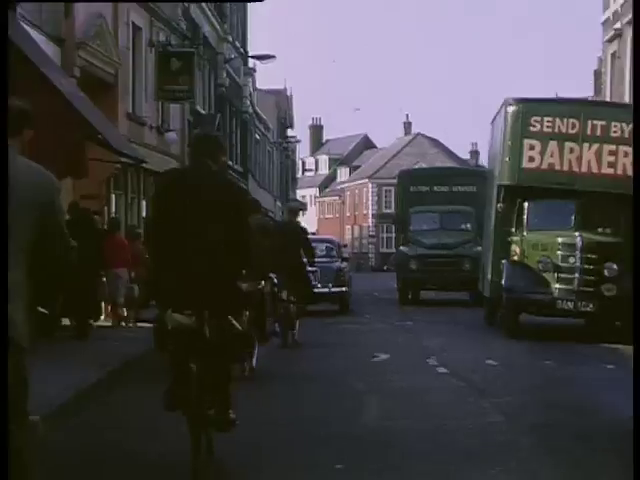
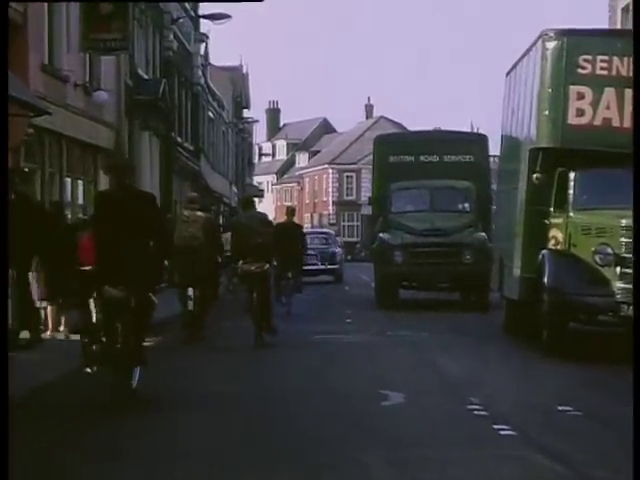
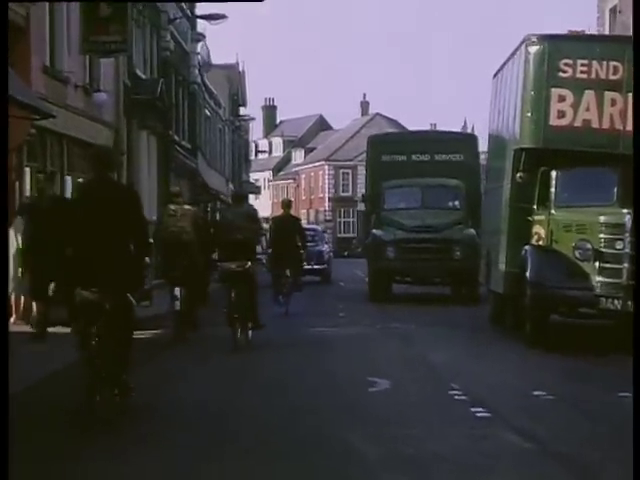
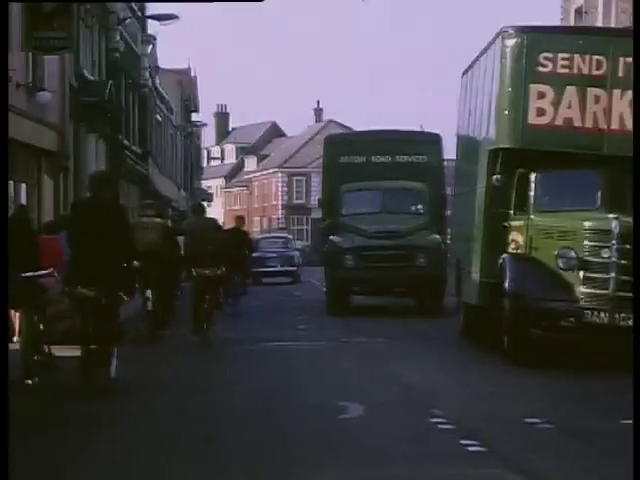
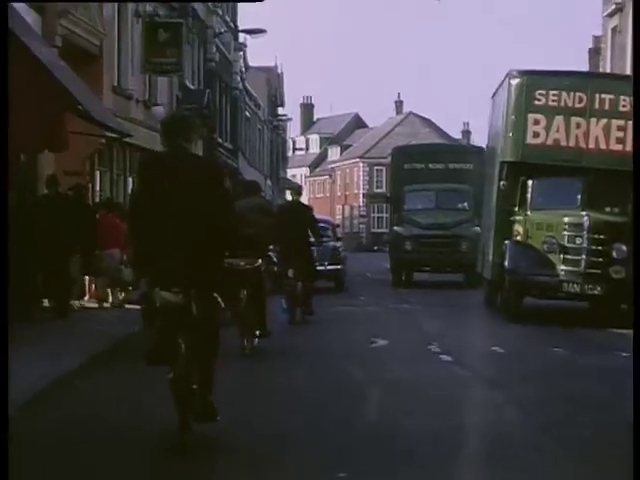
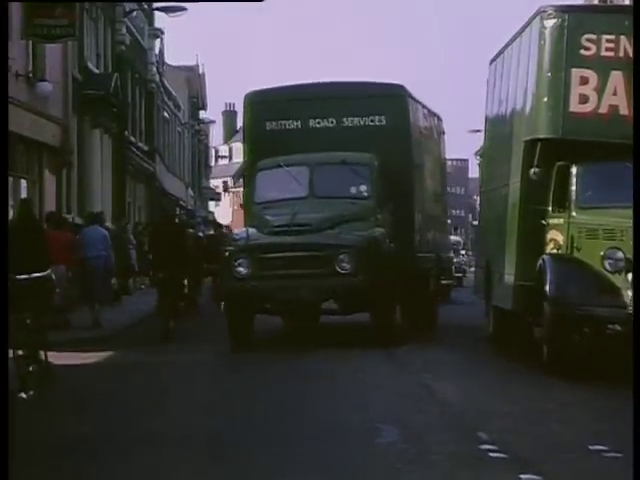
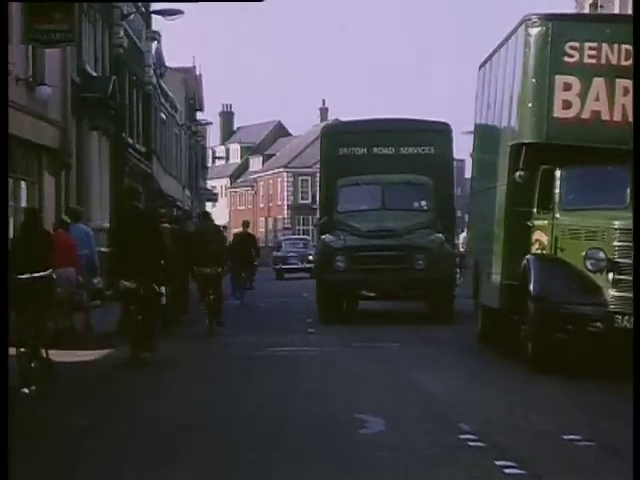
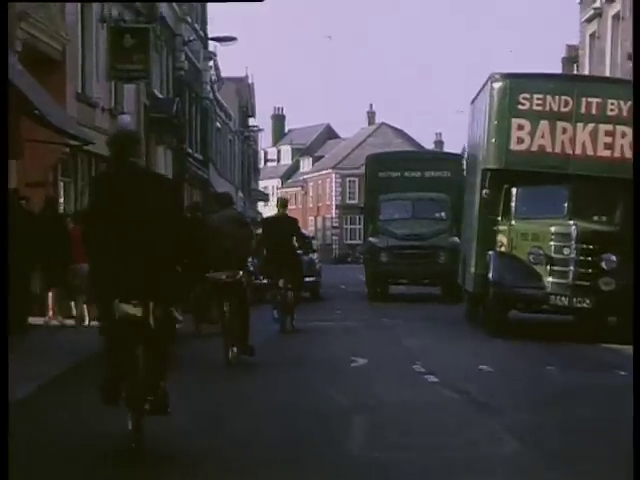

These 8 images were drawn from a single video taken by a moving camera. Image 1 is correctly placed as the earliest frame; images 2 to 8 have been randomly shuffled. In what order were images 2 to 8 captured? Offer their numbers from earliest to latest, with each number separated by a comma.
5, 8, 3, 2, 4, 7, 6
